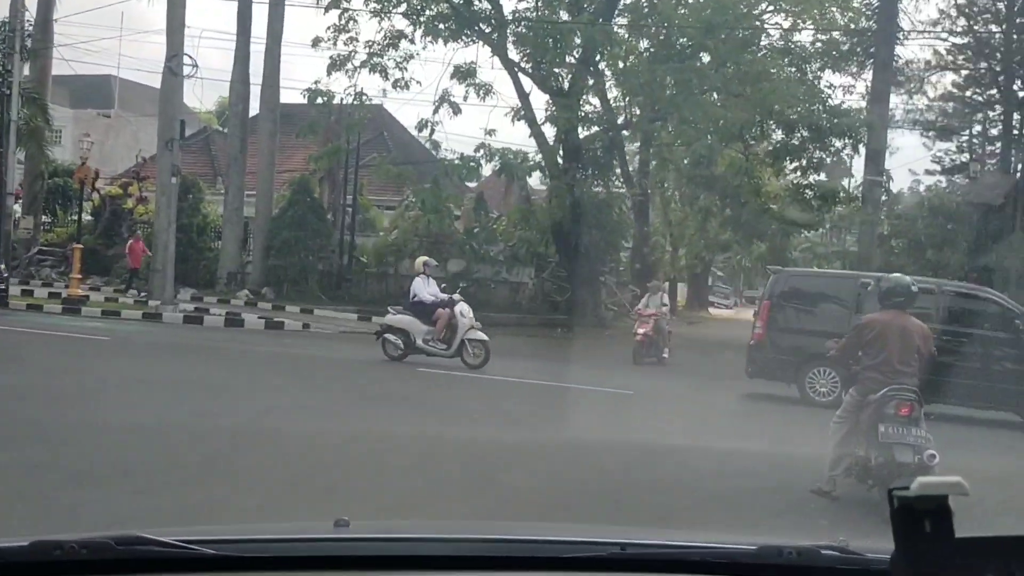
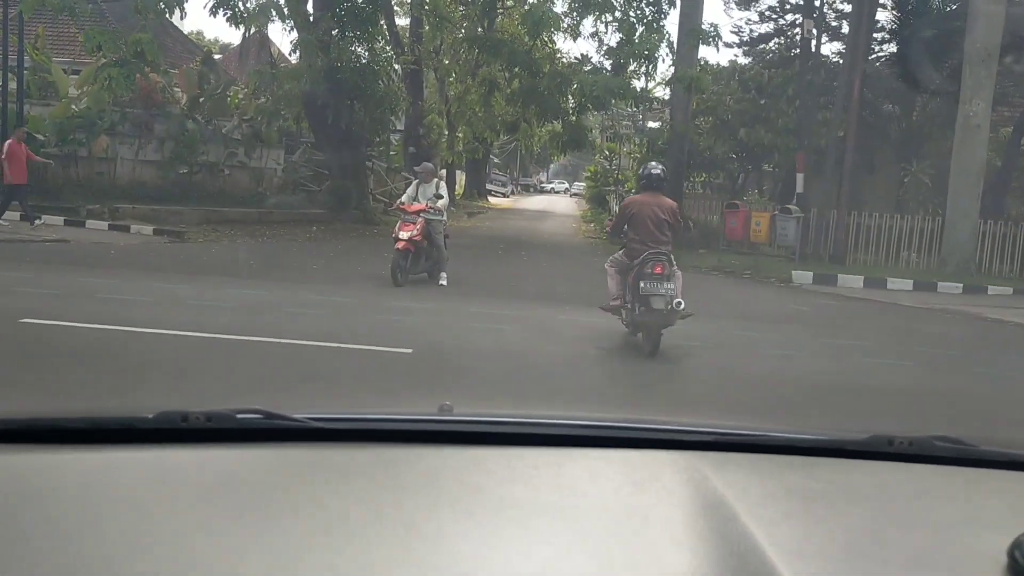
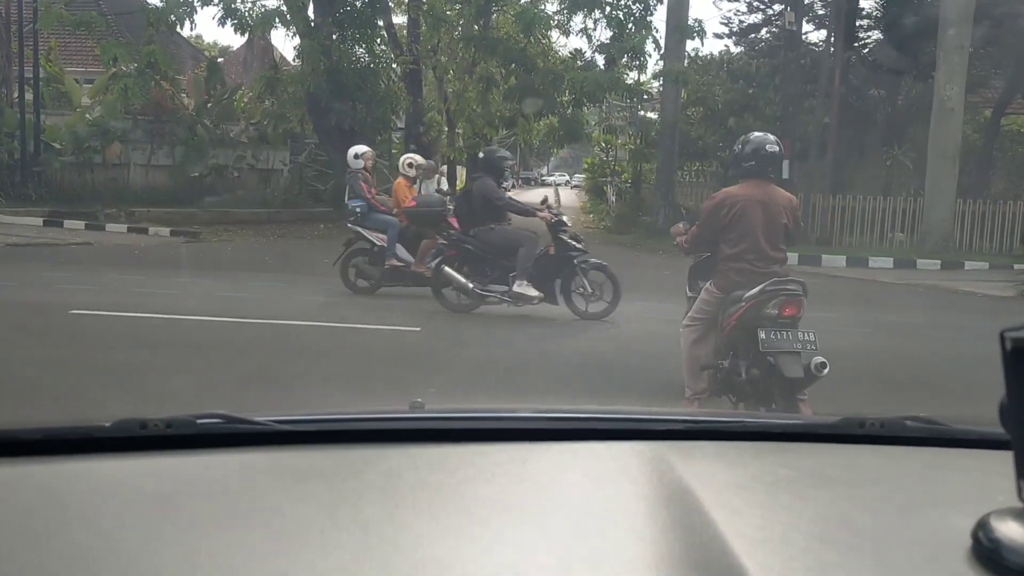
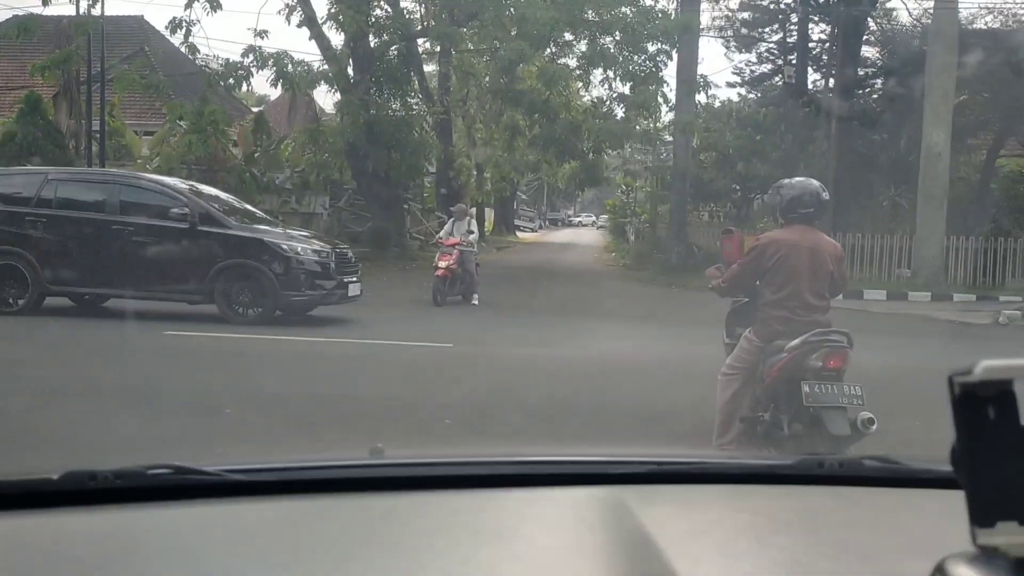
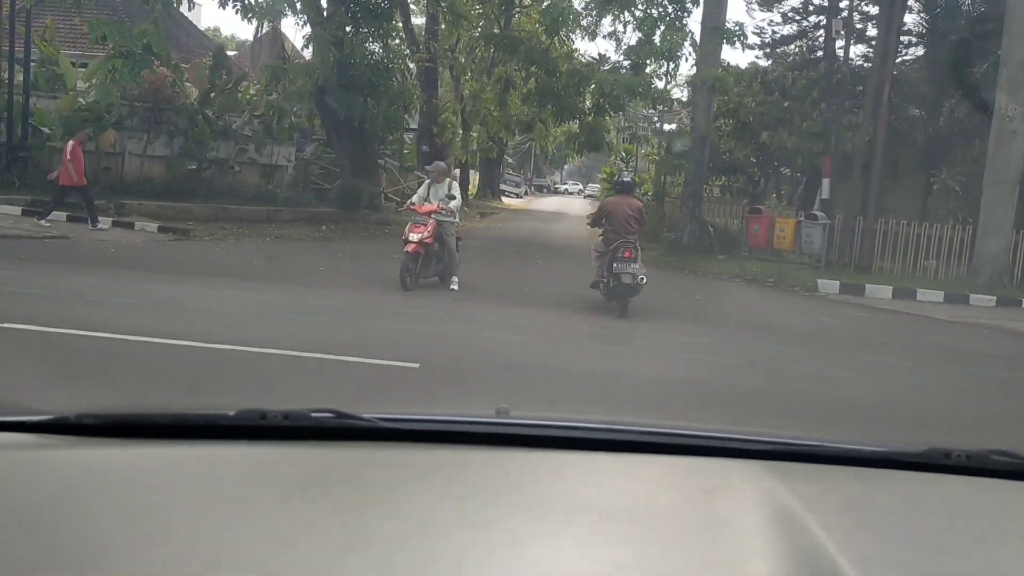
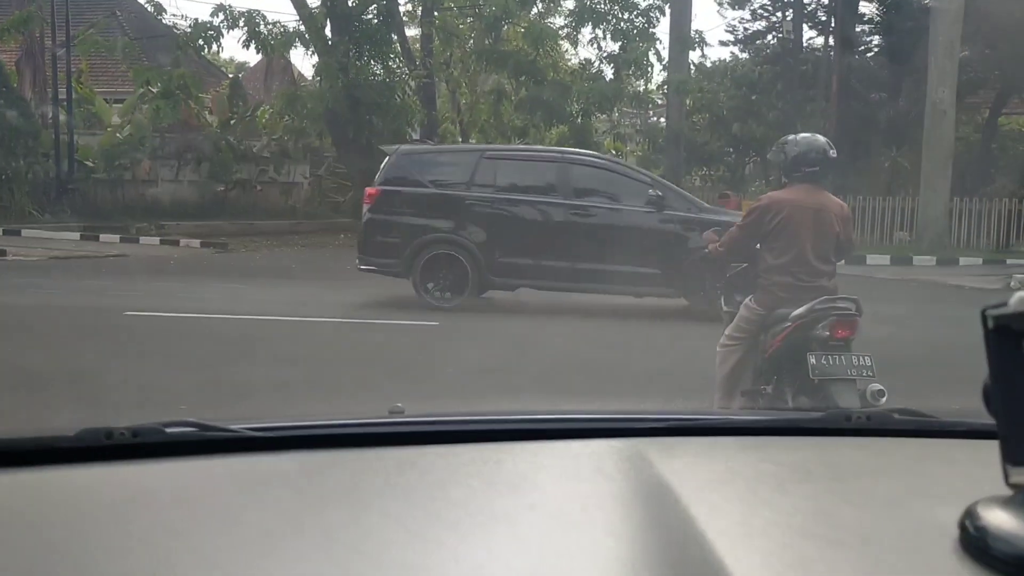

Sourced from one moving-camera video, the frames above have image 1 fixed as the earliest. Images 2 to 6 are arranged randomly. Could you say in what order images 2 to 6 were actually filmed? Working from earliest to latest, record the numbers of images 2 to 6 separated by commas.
4, 6, 3, 2, 5
